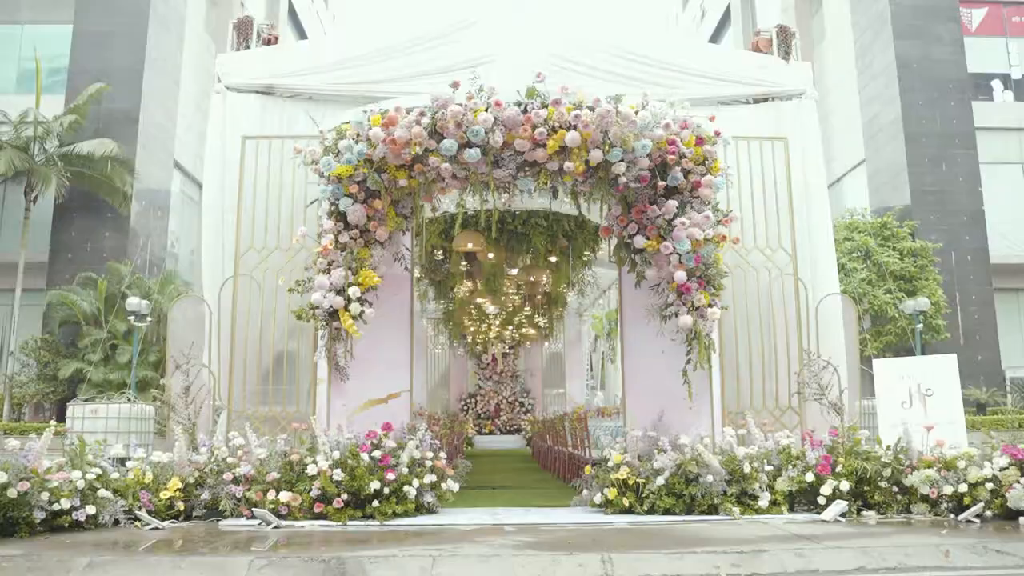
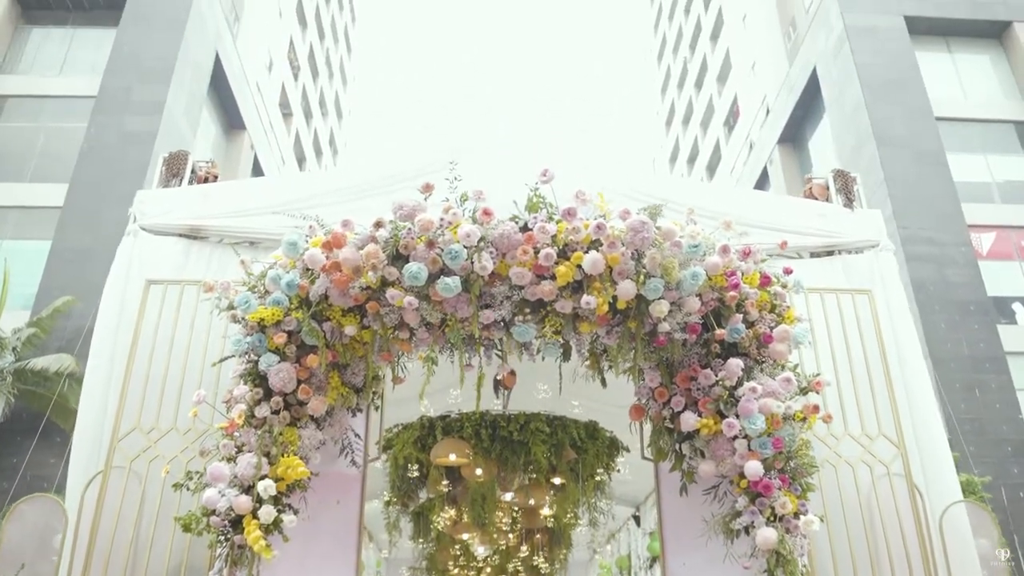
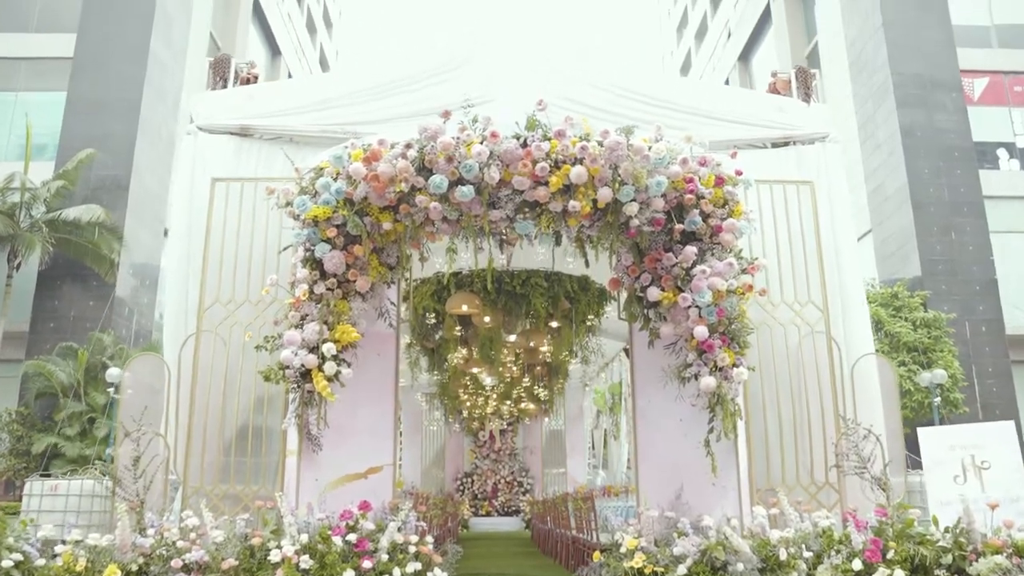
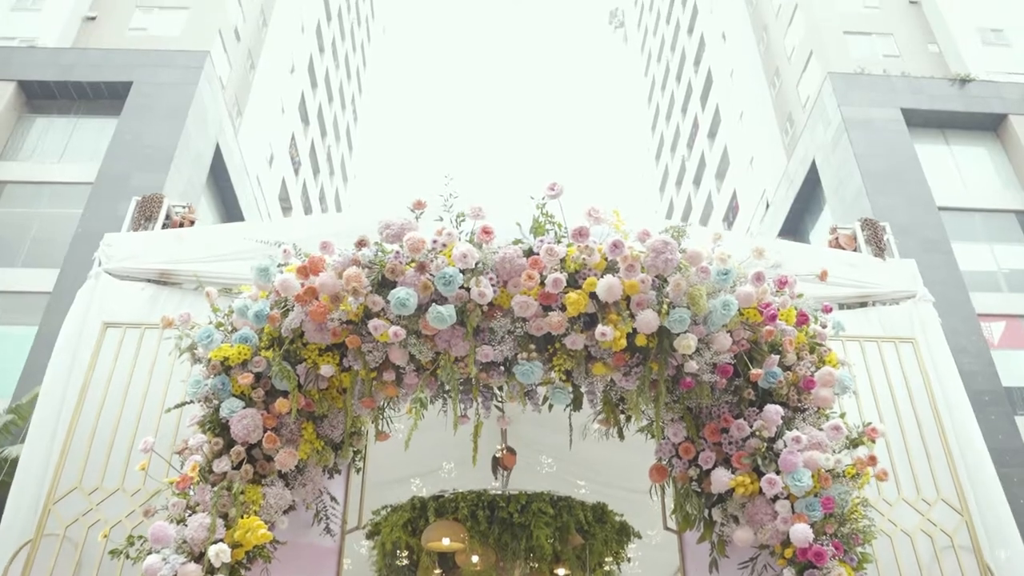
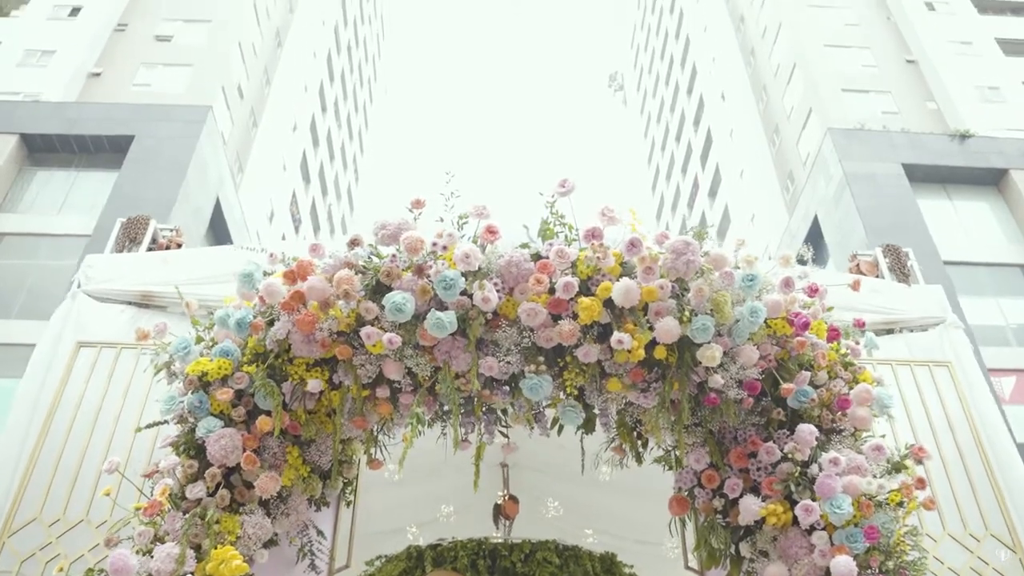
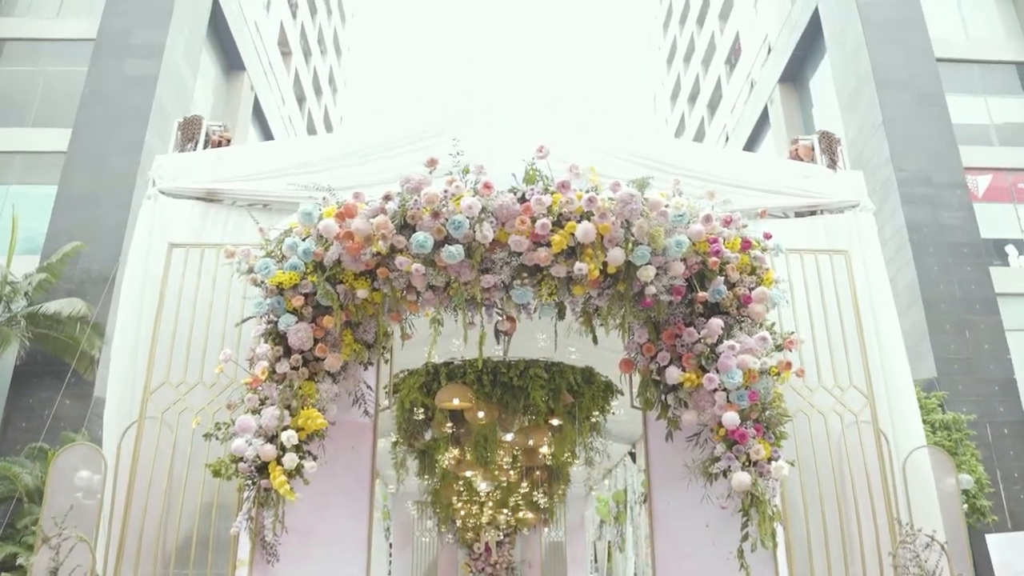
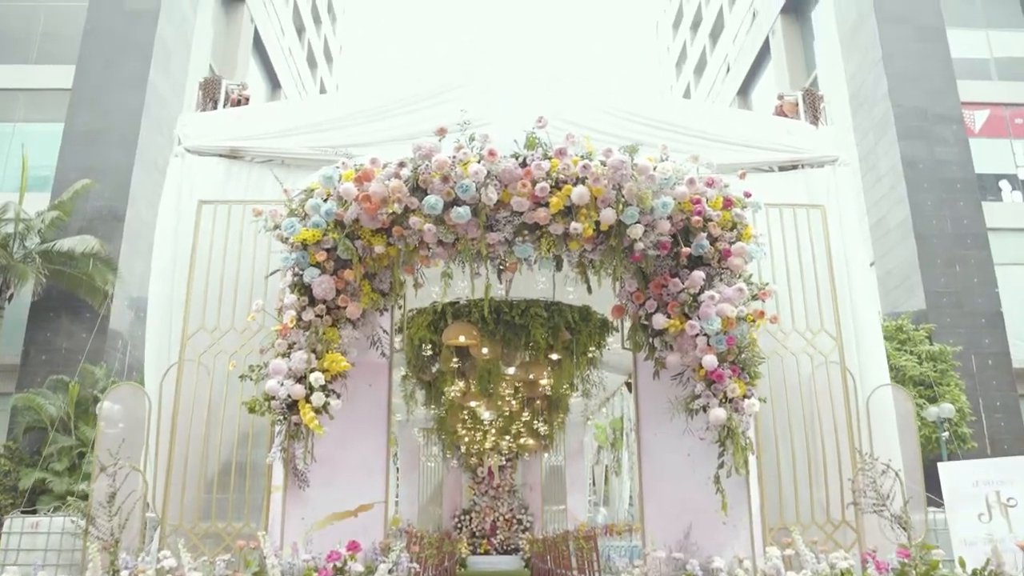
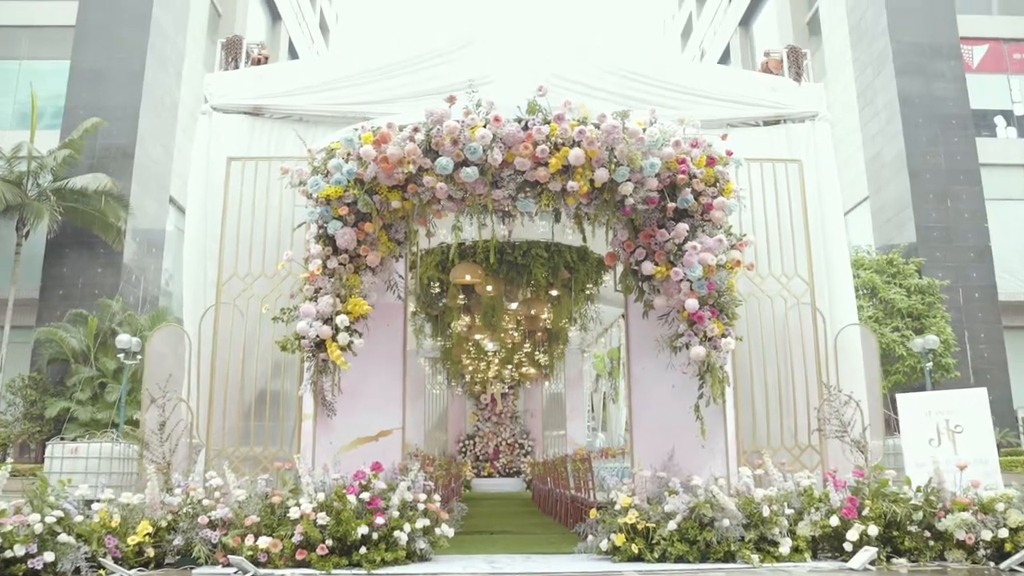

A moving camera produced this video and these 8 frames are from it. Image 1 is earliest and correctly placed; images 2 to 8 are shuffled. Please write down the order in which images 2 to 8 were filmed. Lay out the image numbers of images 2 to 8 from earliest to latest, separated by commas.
8, 3, 7, 6, 2, 4, 5
